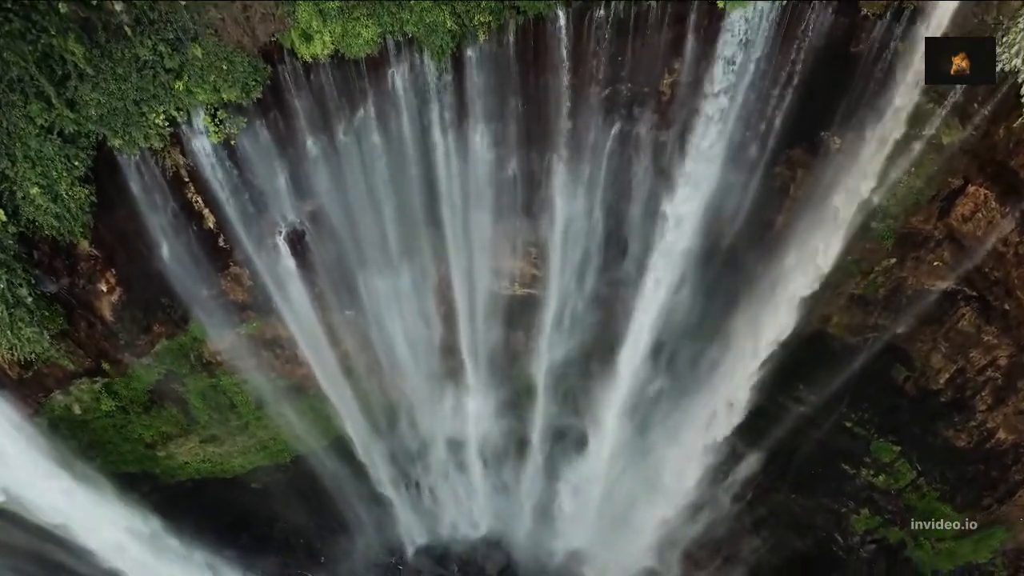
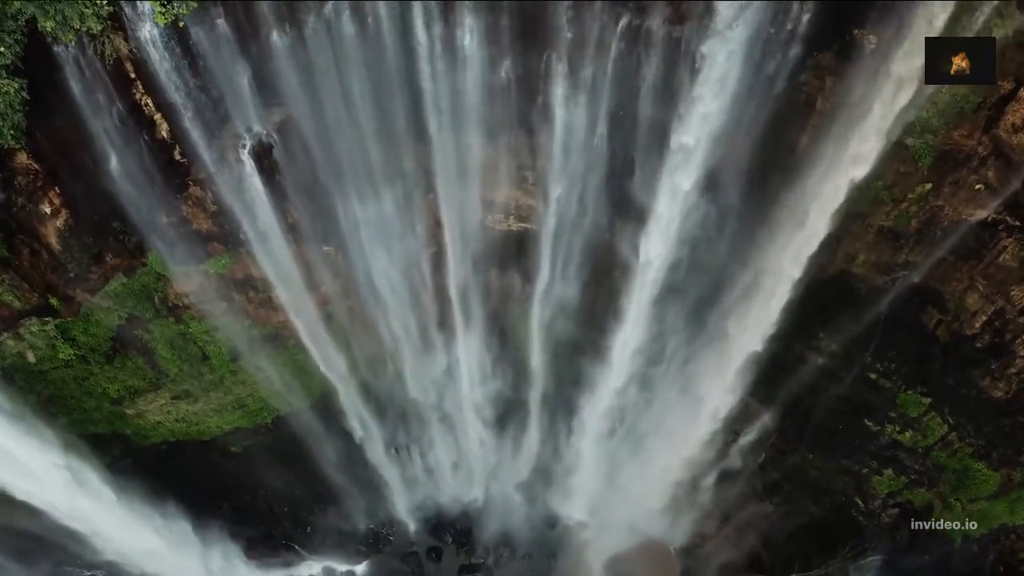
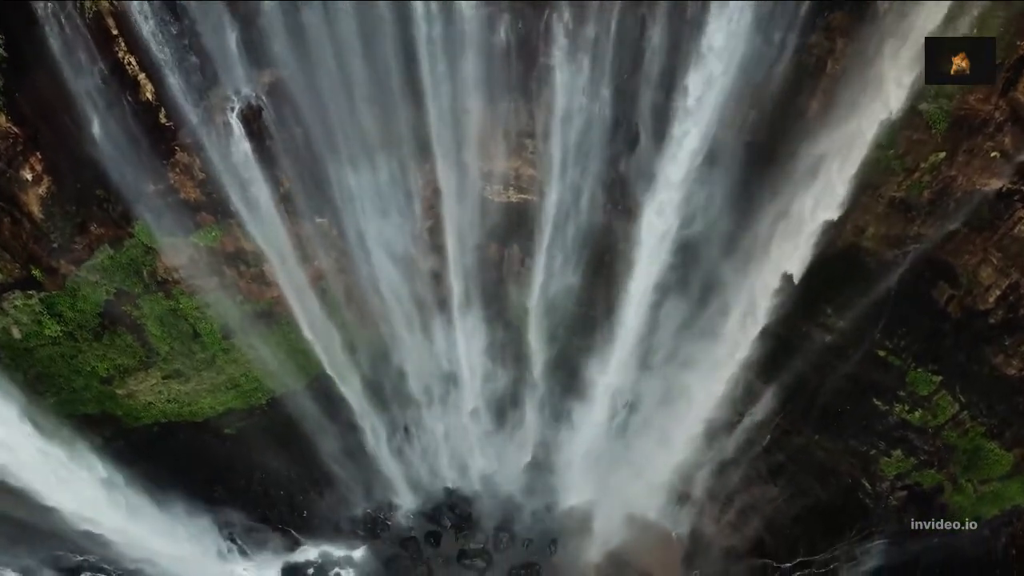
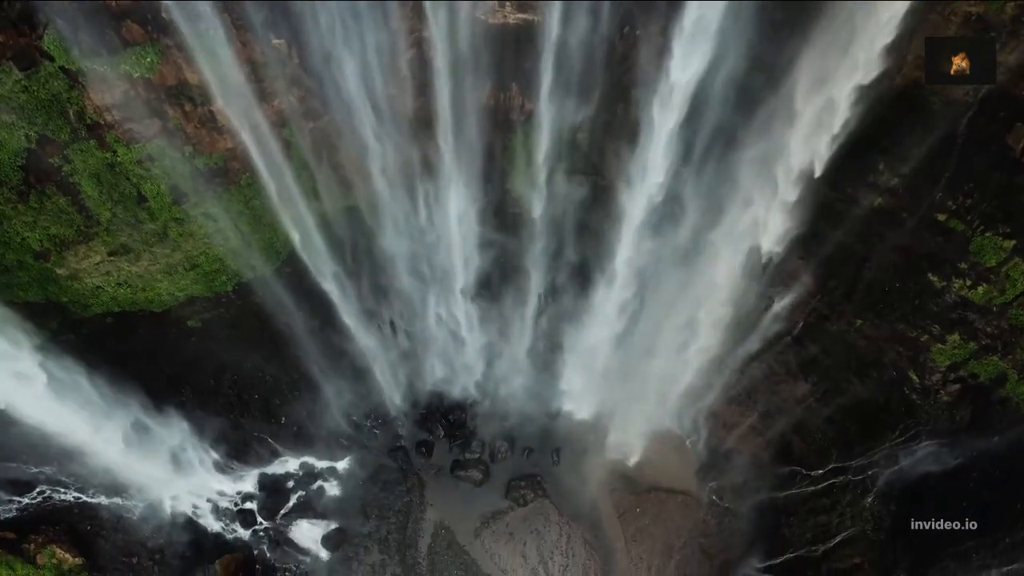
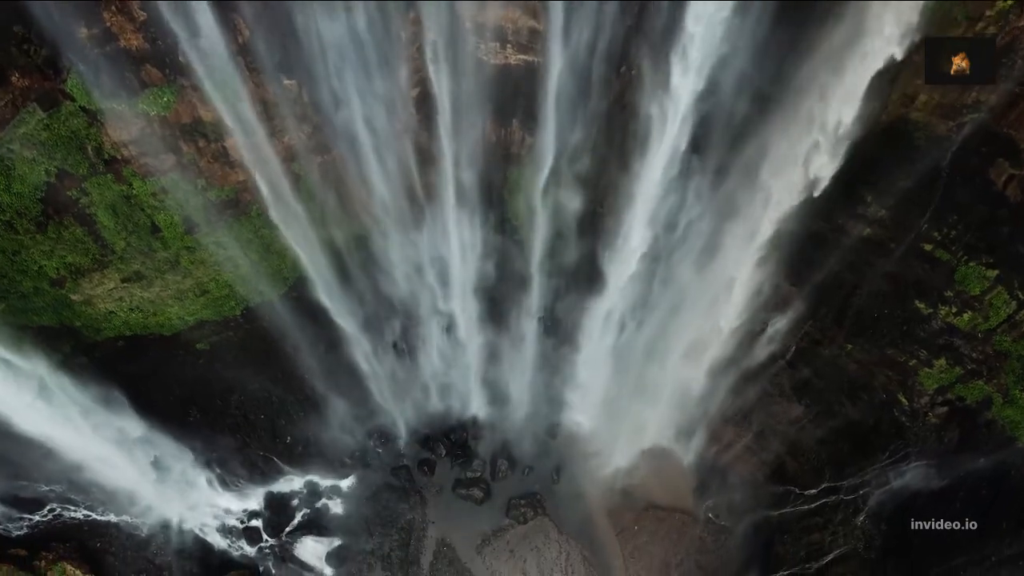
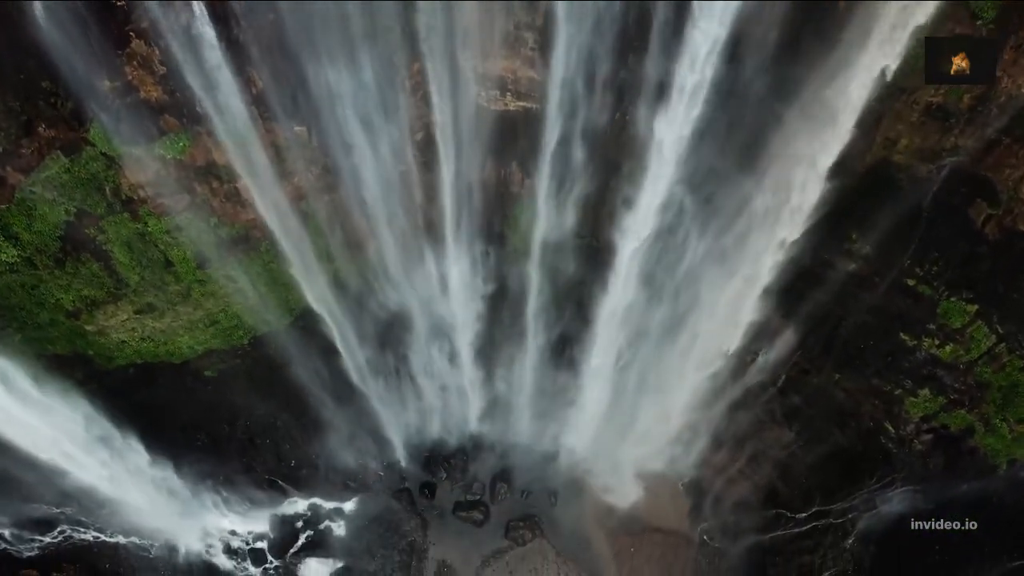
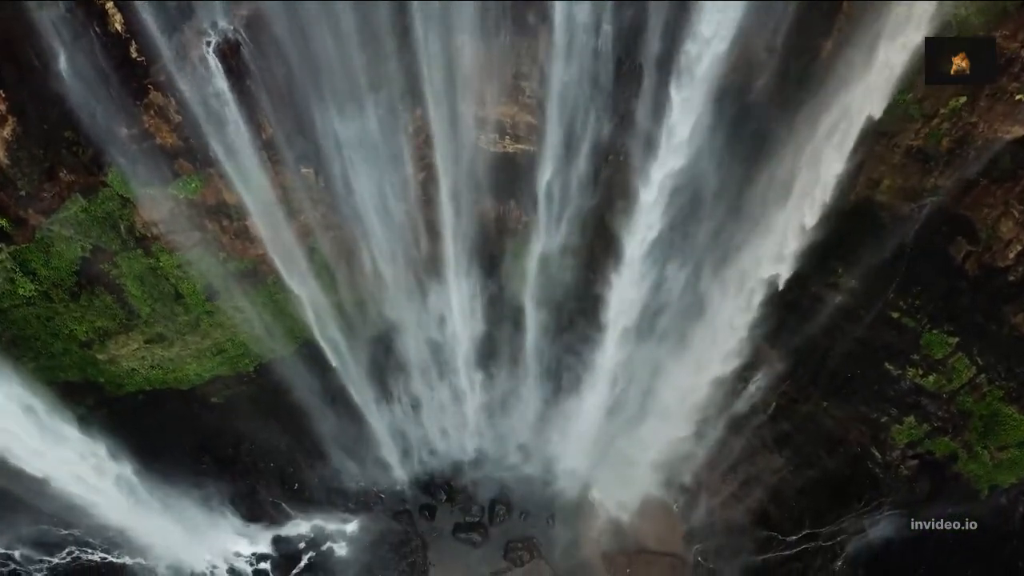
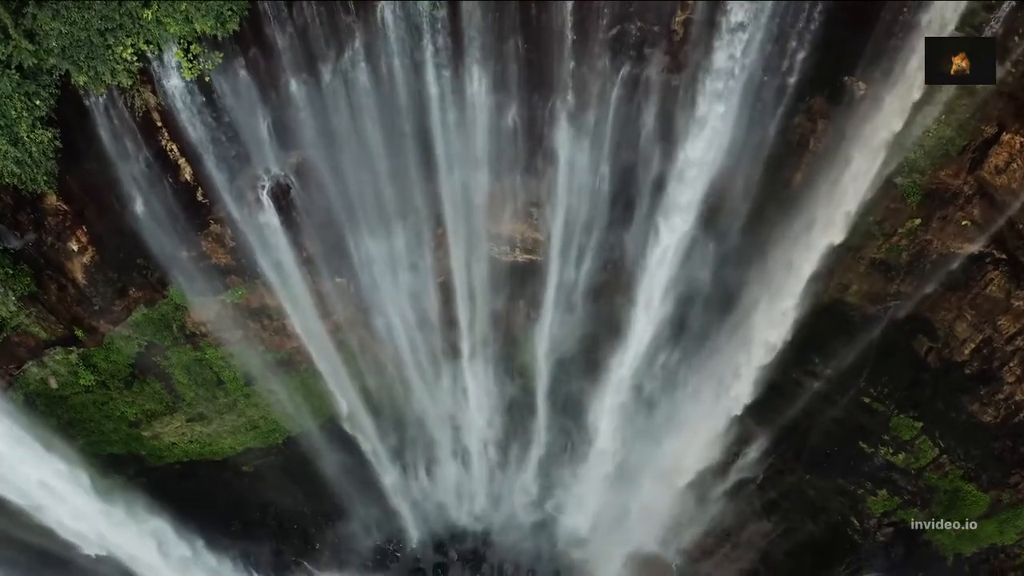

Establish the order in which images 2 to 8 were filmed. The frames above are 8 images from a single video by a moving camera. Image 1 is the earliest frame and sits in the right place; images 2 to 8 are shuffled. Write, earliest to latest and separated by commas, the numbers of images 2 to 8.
8, 2, 3, 7, 6, 5, 4
